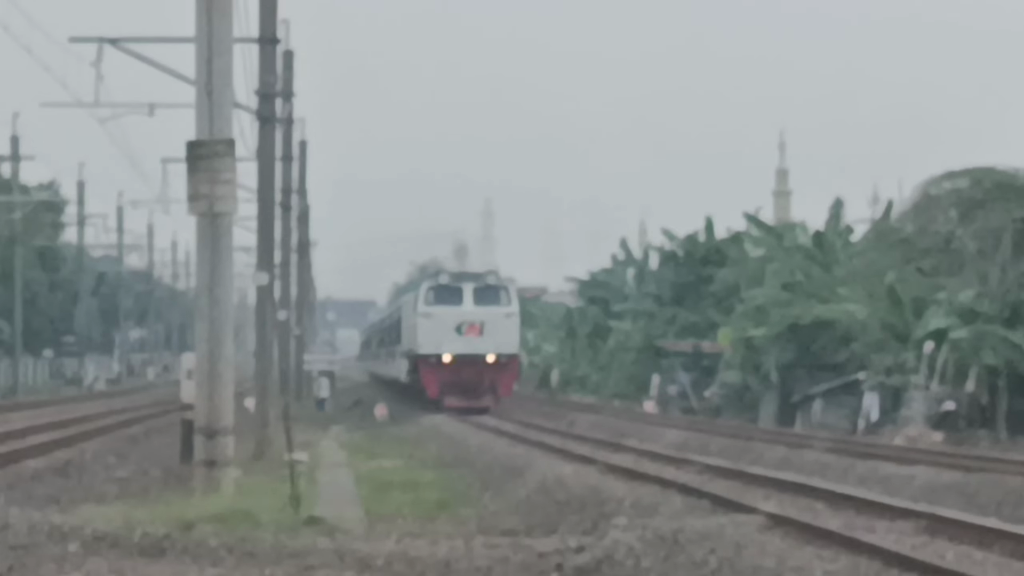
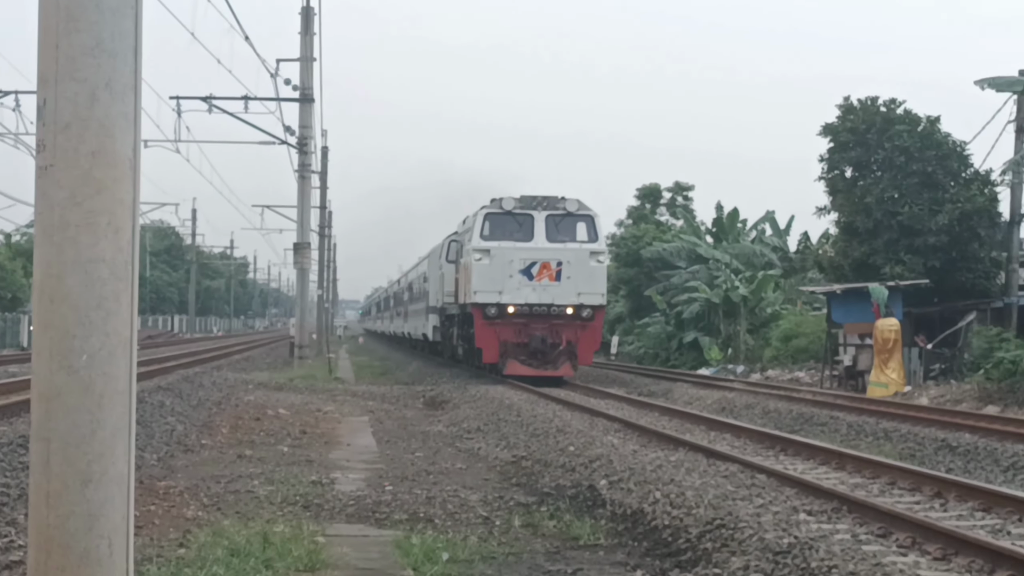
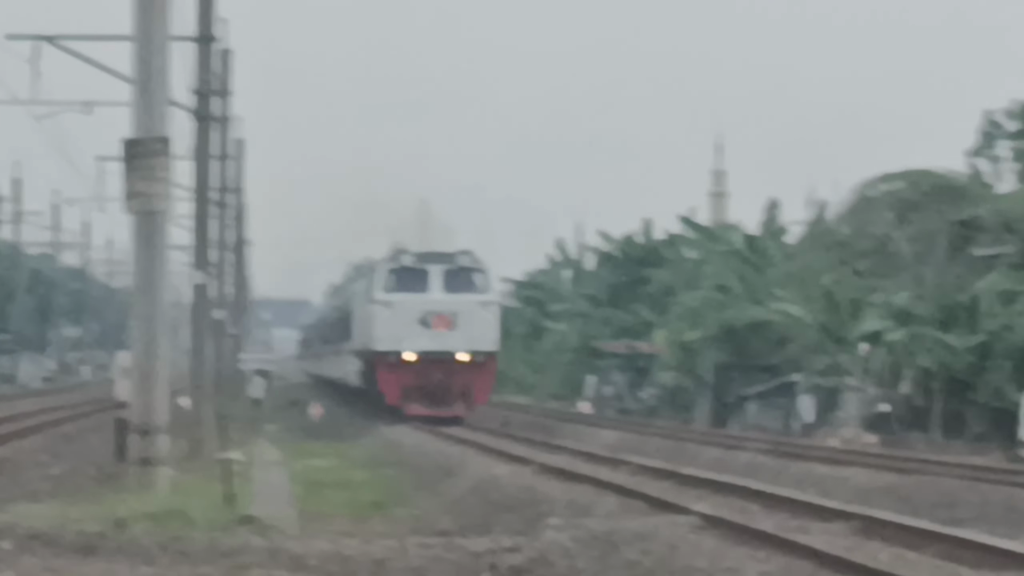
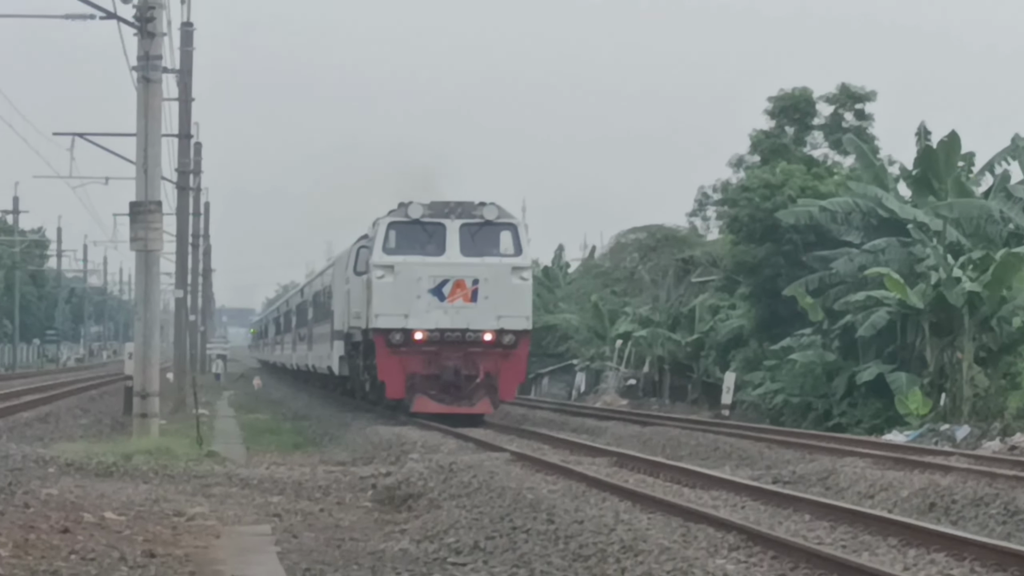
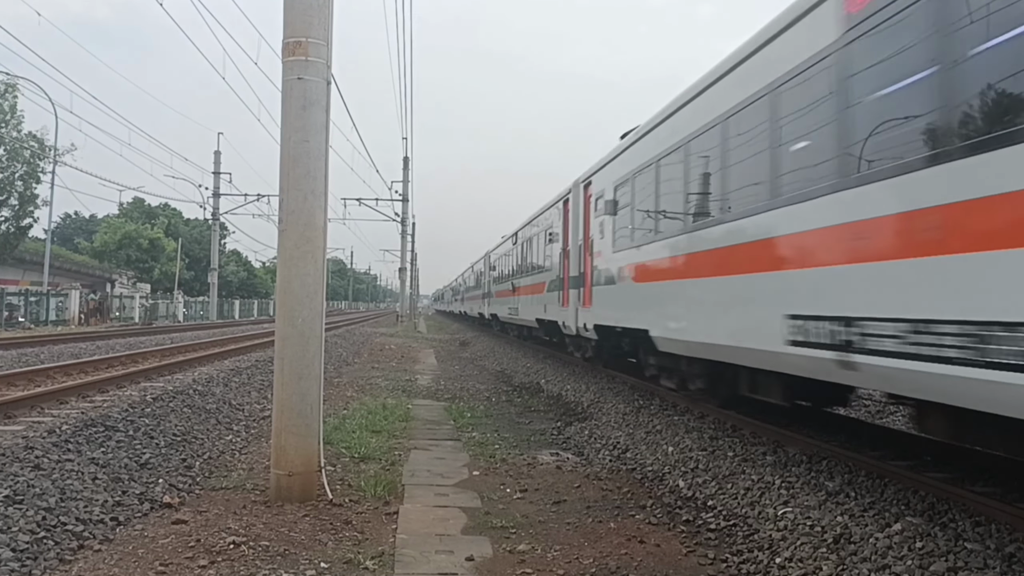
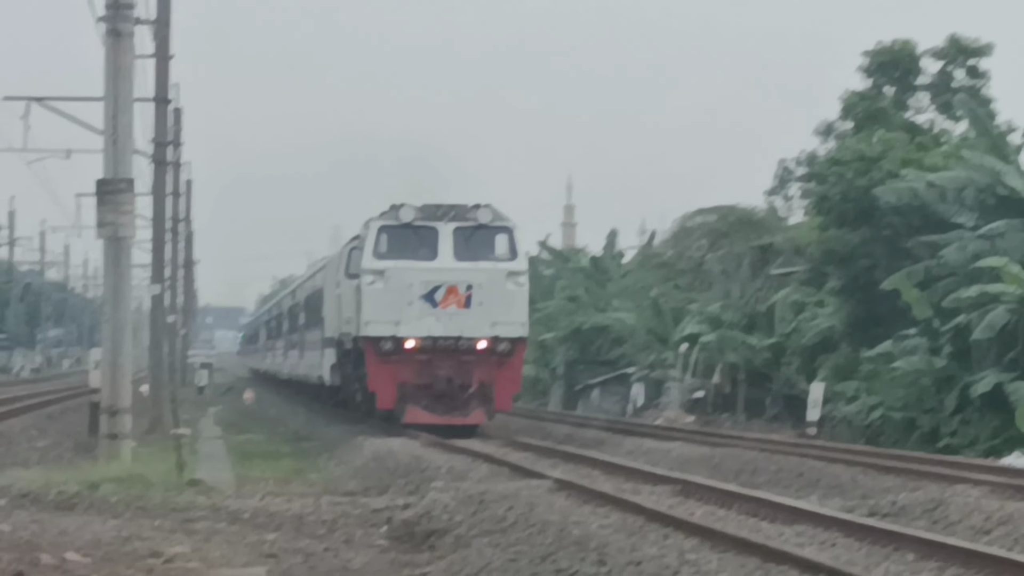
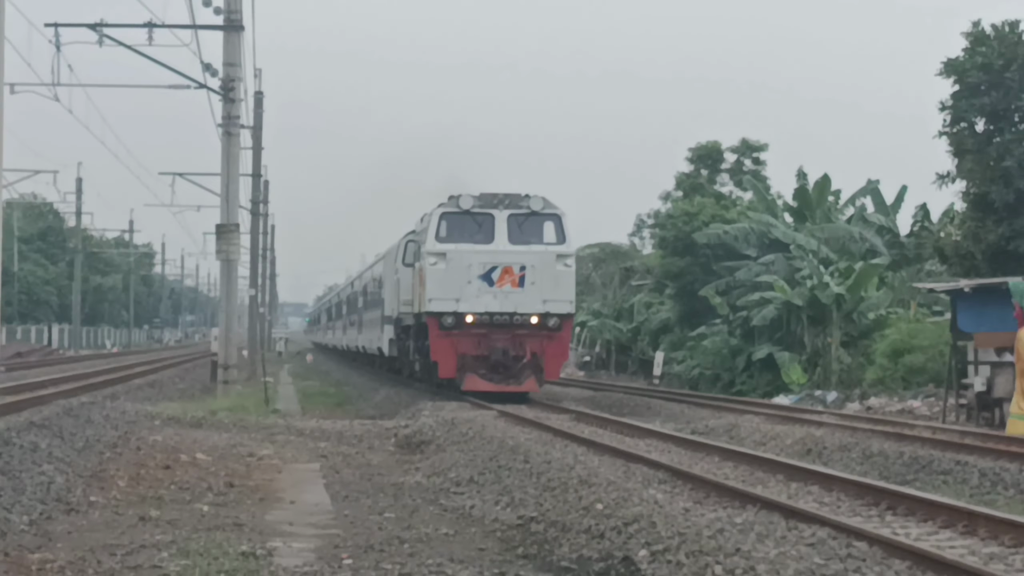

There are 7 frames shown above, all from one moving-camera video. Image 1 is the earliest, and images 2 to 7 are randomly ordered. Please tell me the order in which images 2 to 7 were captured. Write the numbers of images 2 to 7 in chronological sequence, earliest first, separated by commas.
3, 6, 4, 7, 2, 5
